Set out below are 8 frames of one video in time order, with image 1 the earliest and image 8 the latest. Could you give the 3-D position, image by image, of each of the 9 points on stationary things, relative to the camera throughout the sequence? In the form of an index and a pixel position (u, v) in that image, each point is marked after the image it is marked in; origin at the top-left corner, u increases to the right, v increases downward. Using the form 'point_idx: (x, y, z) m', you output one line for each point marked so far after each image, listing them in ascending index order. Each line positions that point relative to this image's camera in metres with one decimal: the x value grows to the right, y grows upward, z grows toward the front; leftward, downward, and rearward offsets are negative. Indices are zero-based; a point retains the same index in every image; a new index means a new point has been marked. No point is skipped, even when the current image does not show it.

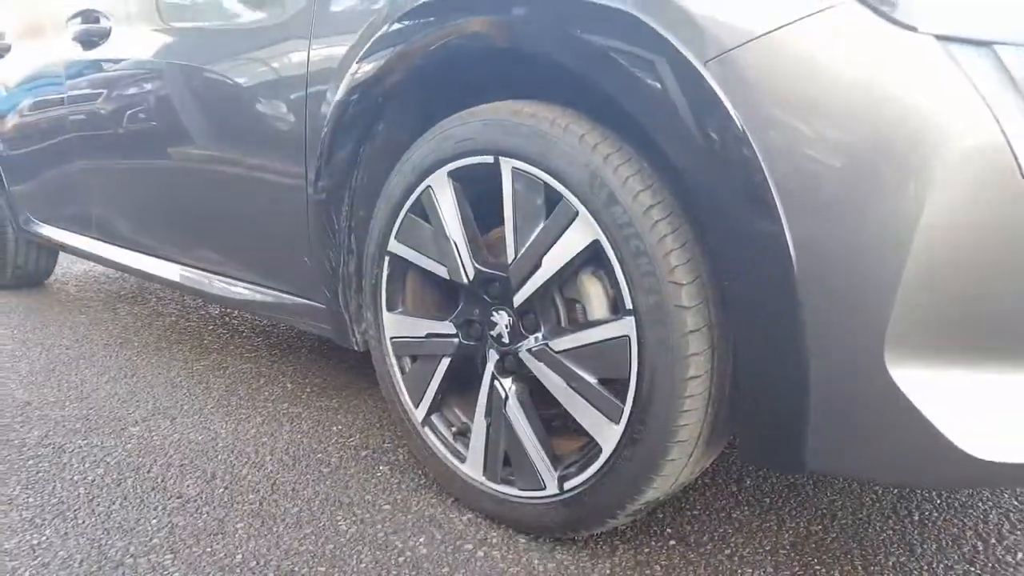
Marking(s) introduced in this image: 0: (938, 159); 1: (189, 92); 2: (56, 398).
0: (+0.6, +0.2, +1.0) m
1: (-0.8, +0.5, +2.0) m
2: (-1.3, -0.3, +2.3) m
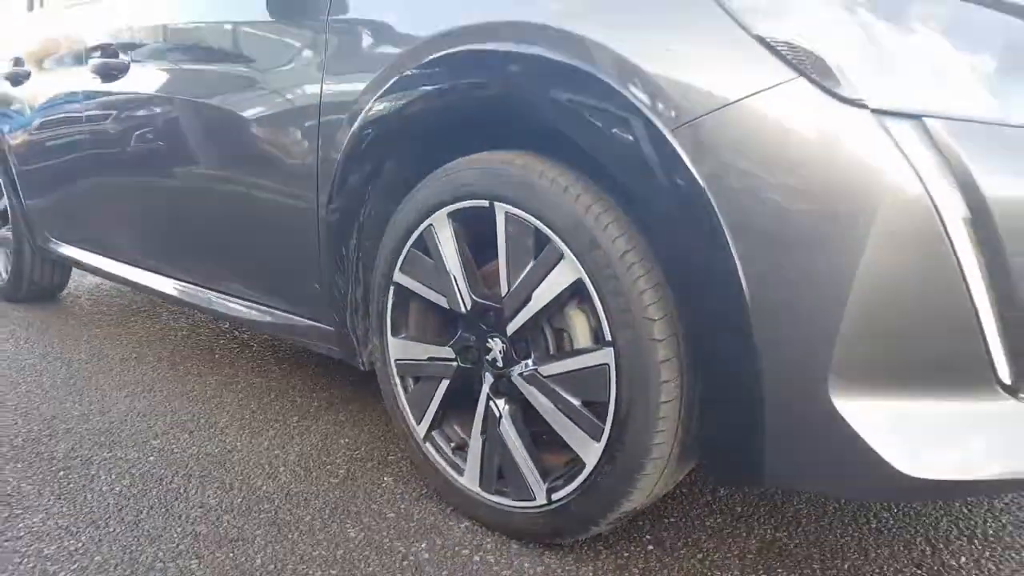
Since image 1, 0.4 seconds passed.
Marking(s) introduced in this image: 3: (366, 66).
0: (+0.5, +0.1, +1.2) m
1: (-0.9, +0.4, +2.2) m
2: (-1.4, -0.4, +2.4) m
3: (-0.3, +0.5, +1.7) m
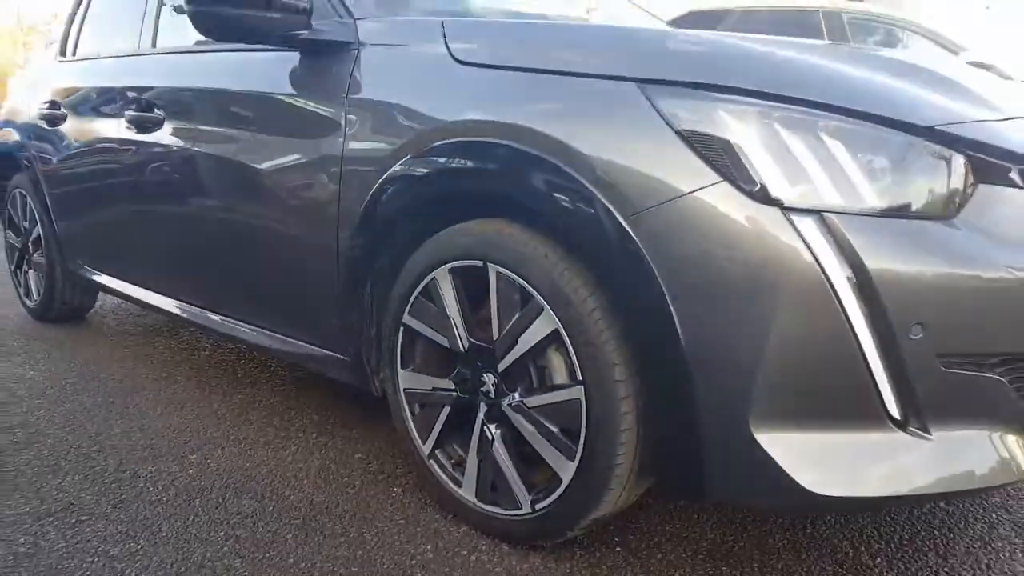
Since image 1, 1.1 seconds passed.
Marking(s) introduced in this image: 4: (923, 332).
0: (+0.5, 0.0, +1.5) m
1: (-0.9, +0.3, +2.5) m
2: (-1.4, -0.5, +2.7) m
3: (-0.3, +0.4, +2.0) m
4: (+0.8, -0.1, +1.5) m
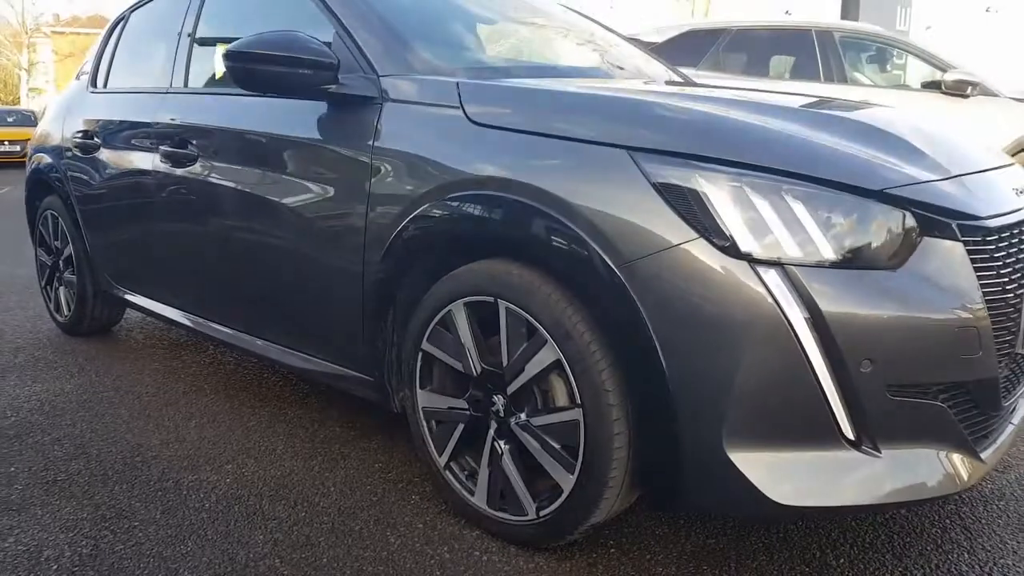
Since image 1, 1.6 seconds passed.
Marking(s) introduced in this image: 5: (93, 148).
0: (+0.5, -0.1, +1.7) m
1: (-0.9, +0.2, +2.7) m
2: (-1.4, -0.6, +3.0) m
3: (-0.3, +0.3, +2.3) m
4: (+0.8, -0.2, +1.7) m
5: (-2.2, +0.7, +3.9) m
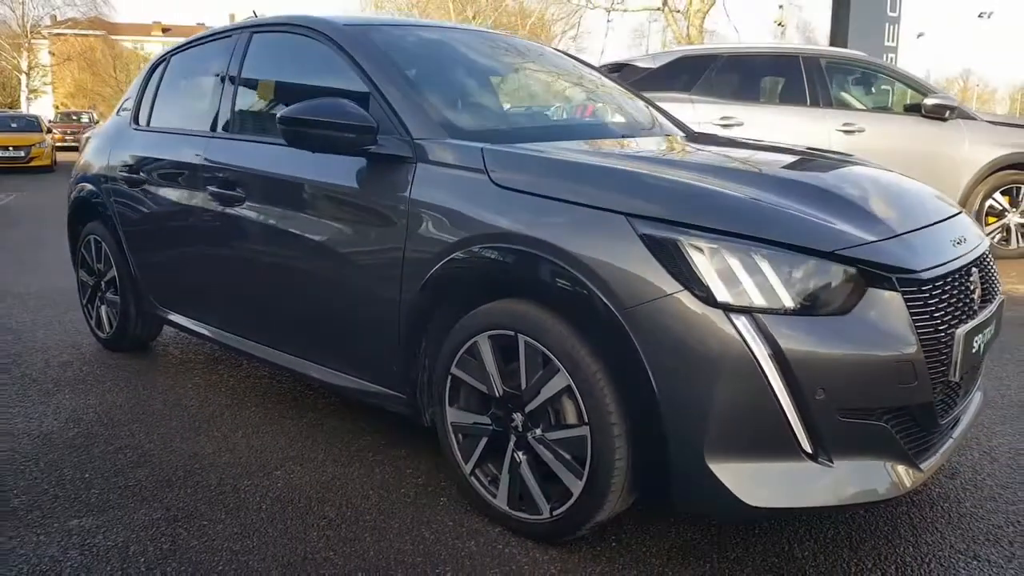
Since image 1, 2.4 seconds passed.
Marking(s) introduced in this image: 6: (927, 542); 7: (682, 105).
0: (+0.6, -0.2, +2.1) m
1: (-0.8, +0.1, +3.1) m
2: (-1.3, -0.7, +3.4) m
3: (-0.3, +0.2, +2.7) m
4: (+0.9, -0.3, +2.1) m
5: (-2.1, +0.6, +4.3) m
6: (+1.4, -0.8, +2.5) m
7: (+1.9, +2.0, +8.4) m
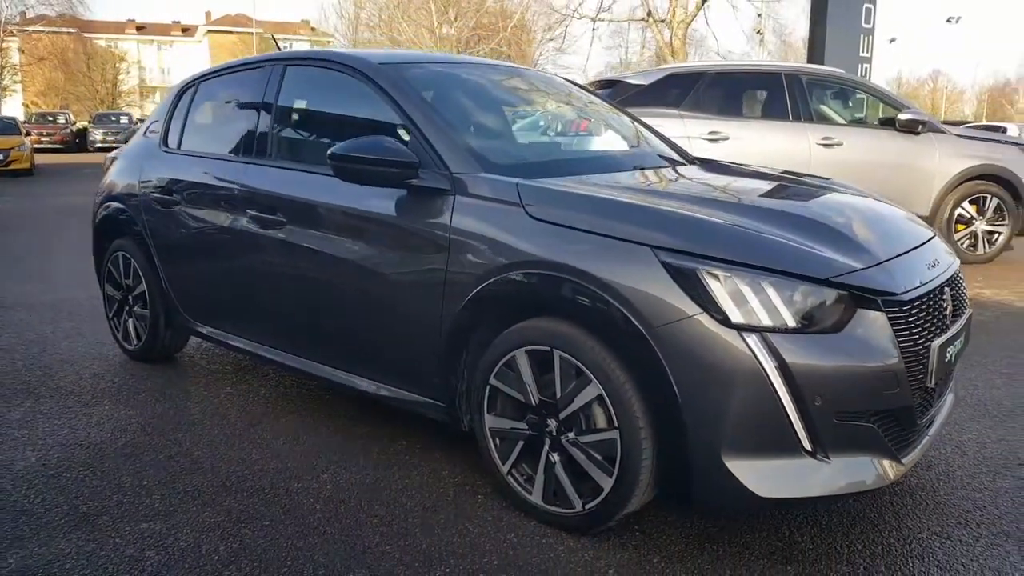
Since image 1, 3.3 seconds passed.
0: (+0.7, -0.3, +2.5) m
1: (-0.7, 0.0, +3.4) m
2: (-1.2, -0.8, +3.7) m
3: (-0.1, +0.1, +3.0) m
4: (+1.0, -0.4, +2.5) m
5: (-2.0, +0.5, +4.6) m
6: (+1.5, -0.9, +2.9) m
7: (+1.8, +1.9, +8.8) m
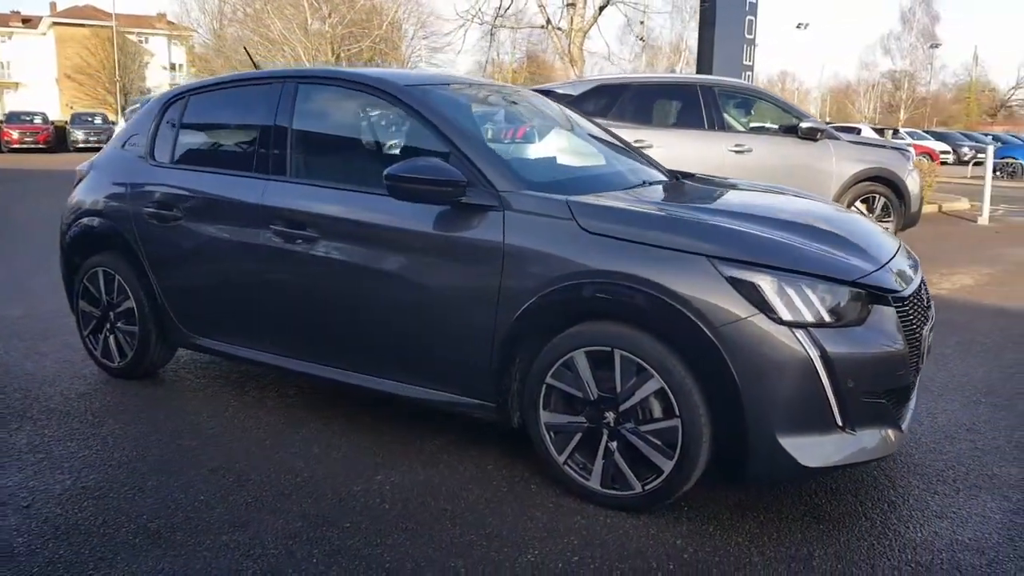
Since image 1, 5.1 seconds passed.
0: (+1.0, -0.3, +2.9) m
1: (-0.5, 0.0, +3.6) m
2: (-1.0, -0.9, +3.8) m
3: (+0.1, +0.1, +3.3) m
4: (+1.3, -0.4, +2.9) m
5: (-2.0, +0.4, +4.6) m
6: (+1.8, -0.9, +3.5) m
7: (+1.1, +2.0, +9.3) m
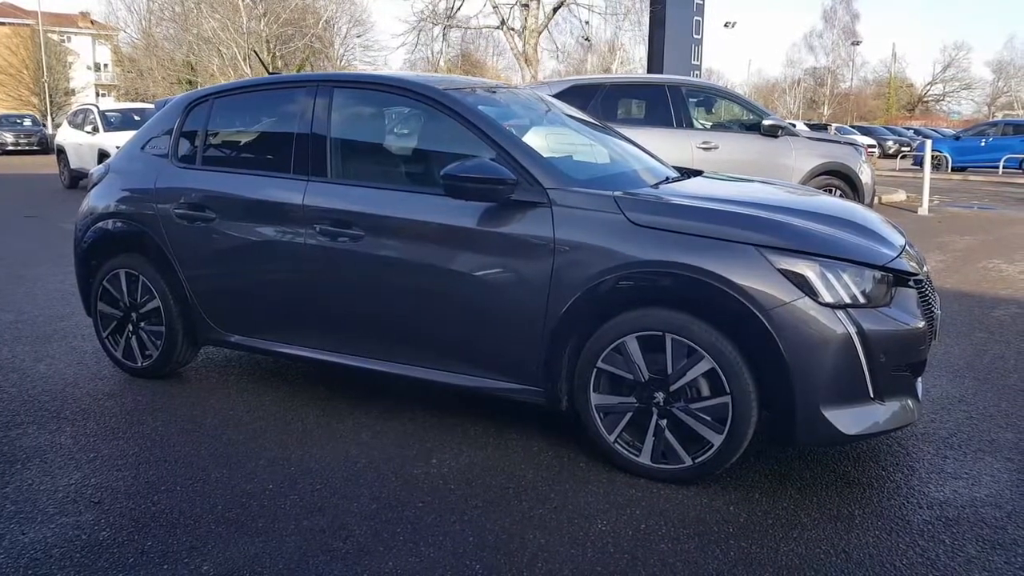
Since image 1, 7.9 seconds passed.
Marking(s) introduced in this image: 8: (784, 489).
0: (+1.3, -0.2, +3.2) m
1: (-0.3, 0.0, +3.8) m
2: (-0.8, -0.8, +3.9) m
3: (+0.3, +0.1, +3.5) m
4: (+1.6, -0.3, +3.3) m
5: (-1.9, +0.4, +4.6) m
6: (+2.0, -0.8, +3.8) m
7: (+0.9, +2.0, +9.6) m
8: (+1.2, -0.9, +3.4) m
